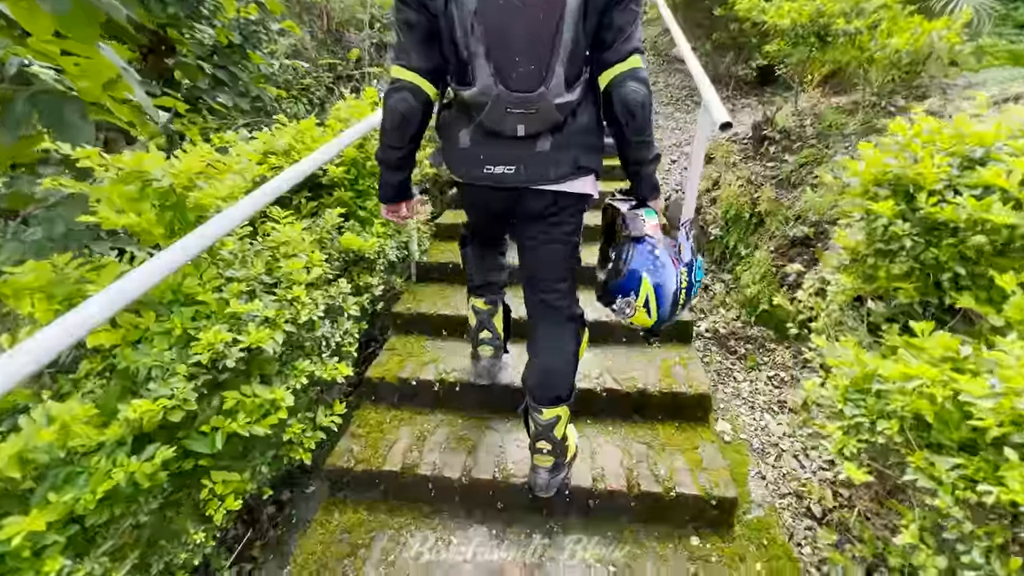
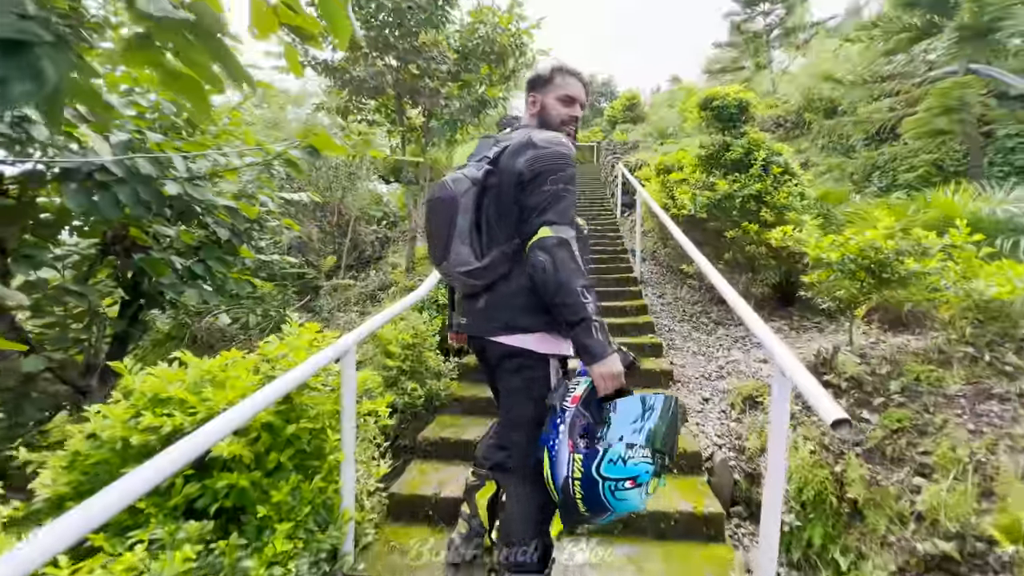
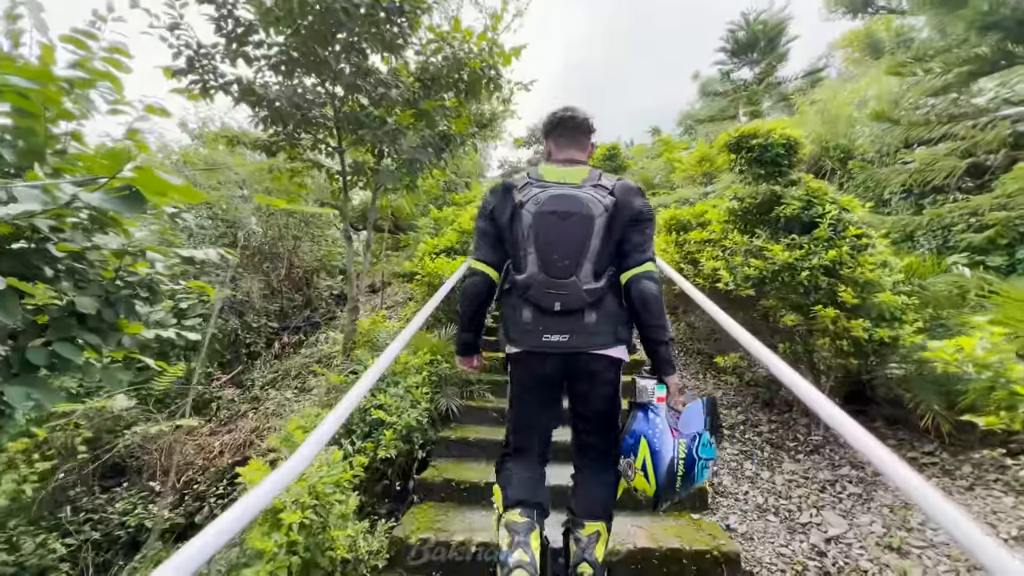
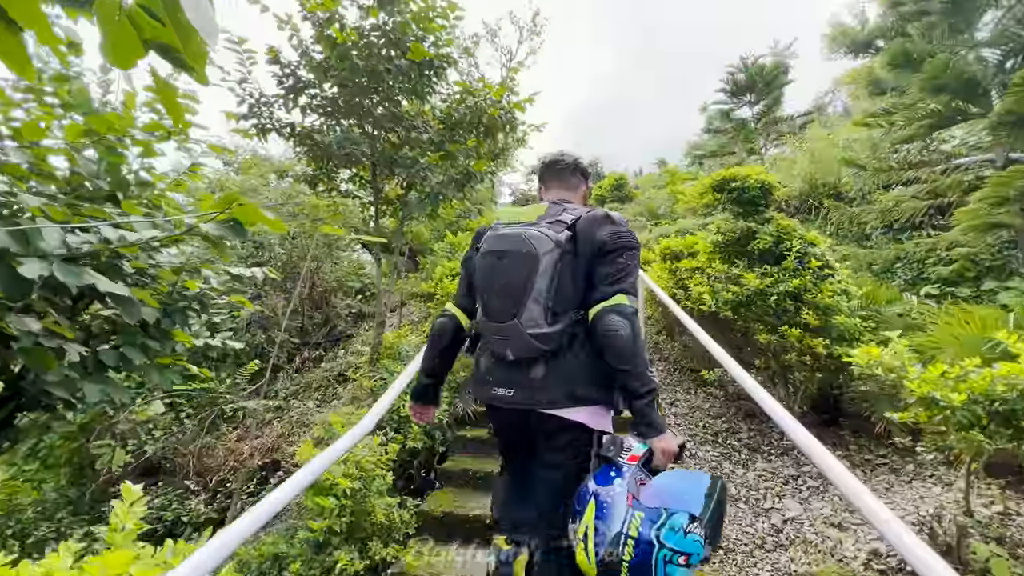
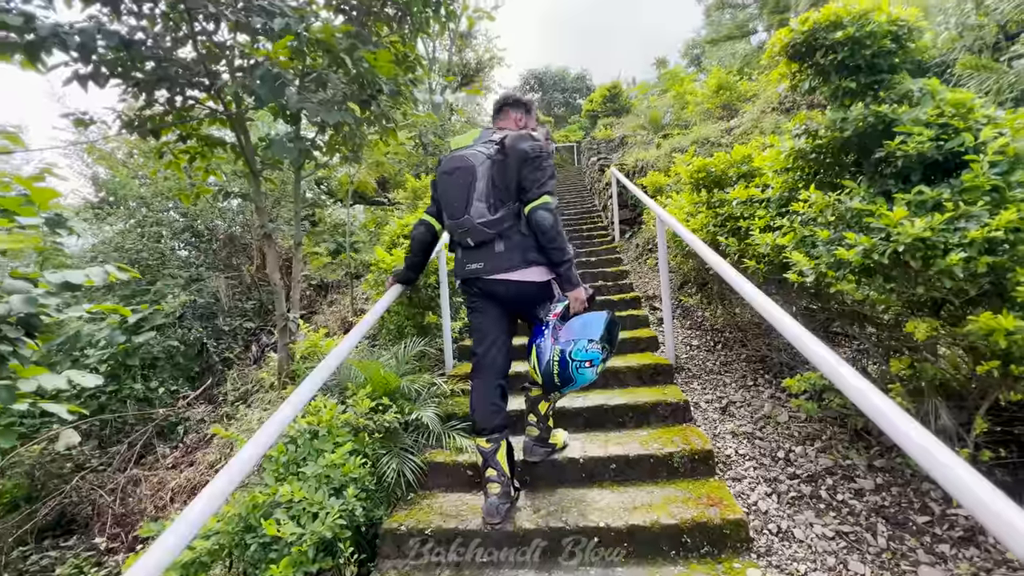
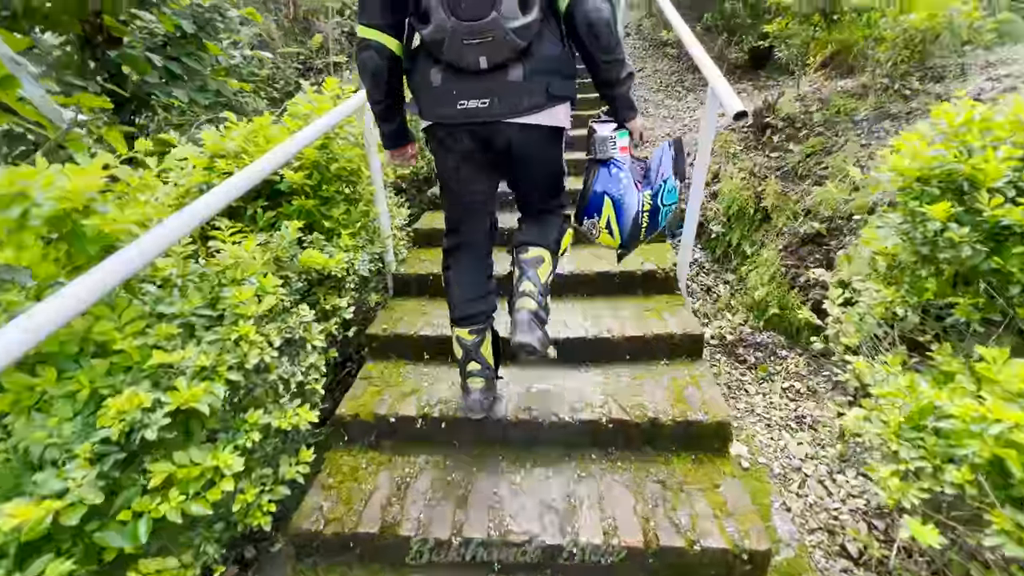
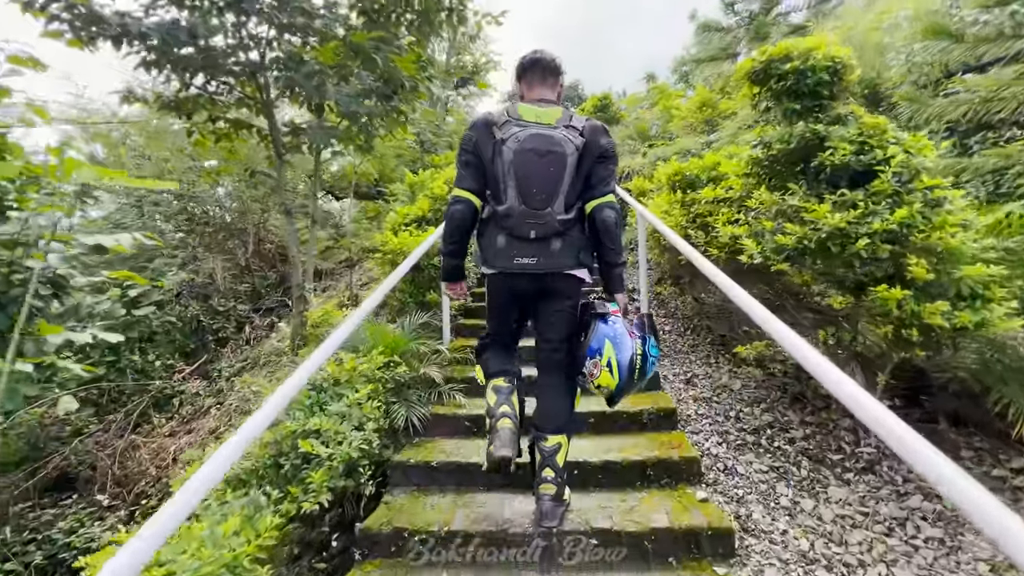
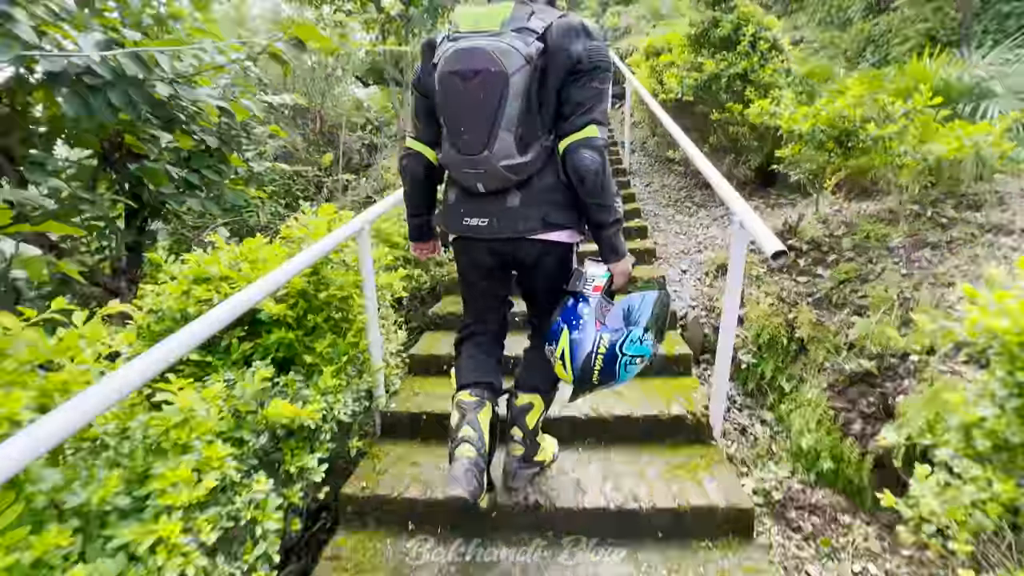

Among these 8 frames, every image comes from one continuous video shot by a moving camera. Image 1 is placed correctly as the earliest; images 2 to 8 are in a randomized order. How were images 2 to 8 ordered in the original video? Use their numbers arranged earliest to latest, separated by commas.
6, 8, 2, 4, 3, 7, 5
